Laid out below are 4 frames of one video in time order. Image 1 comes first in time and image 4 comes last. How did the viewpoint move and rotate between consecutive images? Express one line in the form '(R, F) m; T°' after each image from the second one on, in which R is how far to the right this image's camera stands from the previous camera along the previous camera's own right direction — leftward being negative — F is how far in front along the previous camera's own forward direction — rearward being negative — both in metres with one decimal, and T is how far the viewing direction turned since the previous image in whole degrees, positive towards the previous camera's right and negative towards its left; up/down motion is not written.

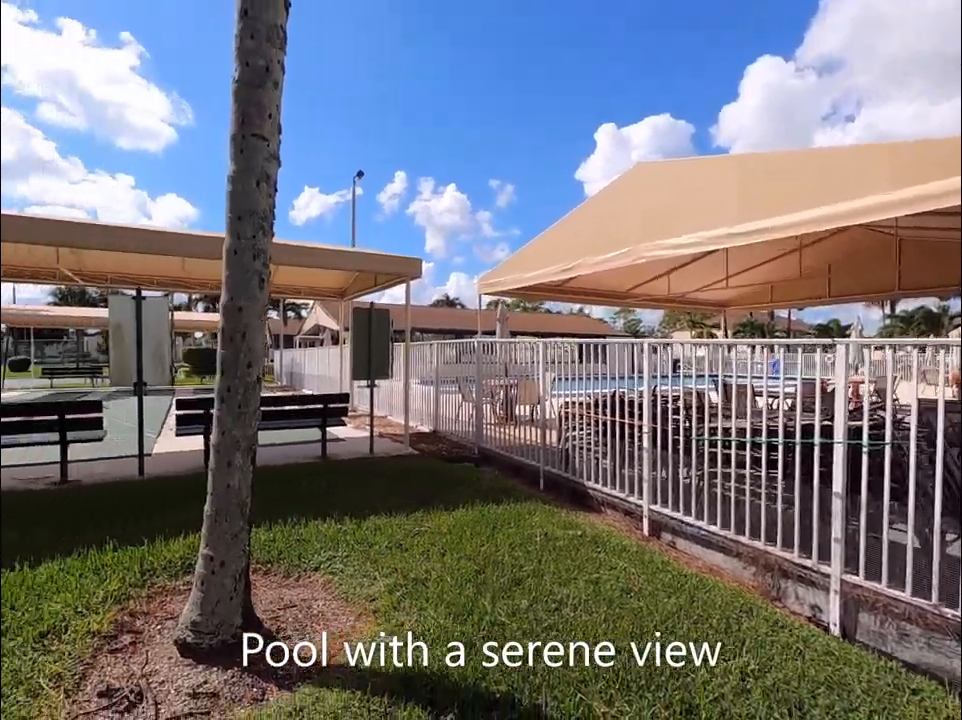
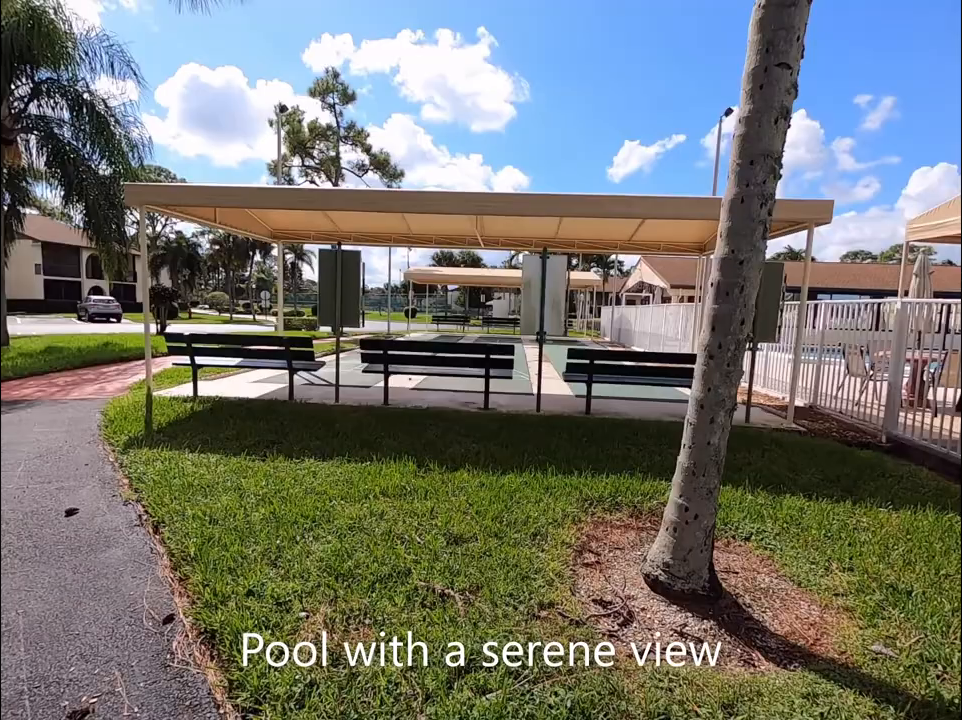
(-0.9, -0.2) m; -34°
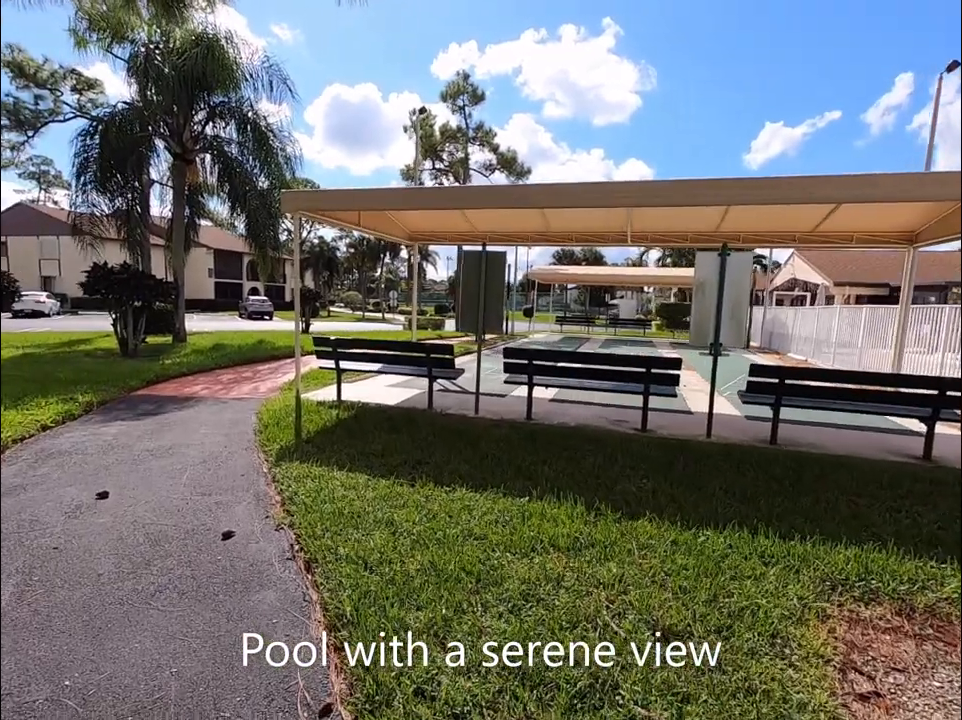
(-0.5, +0.7) m; -13°
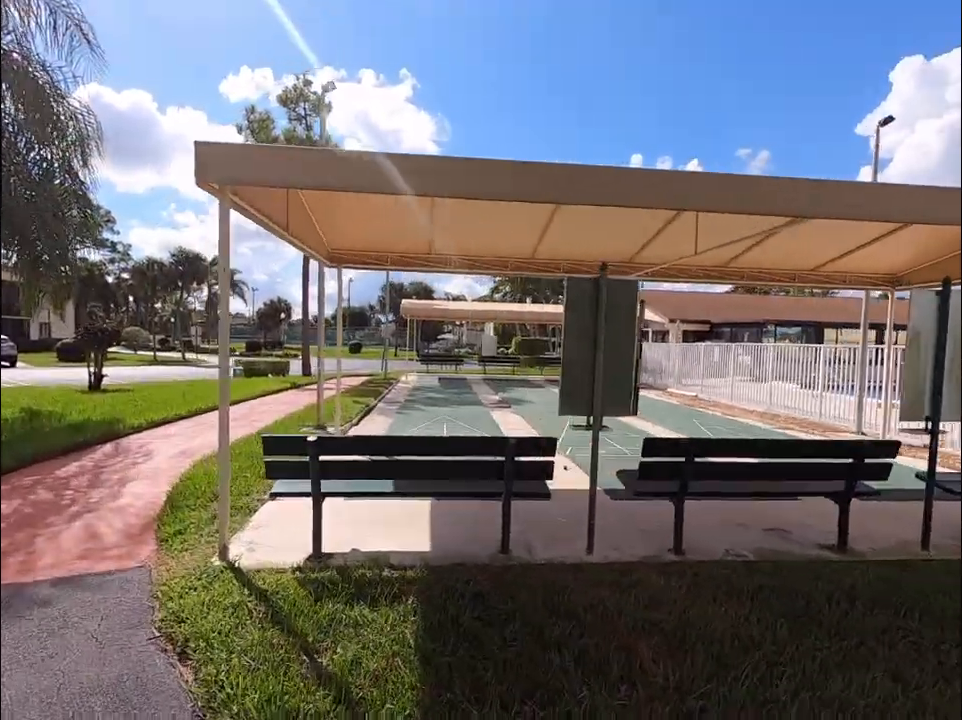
(-2.4, +3.4) m; +21°
